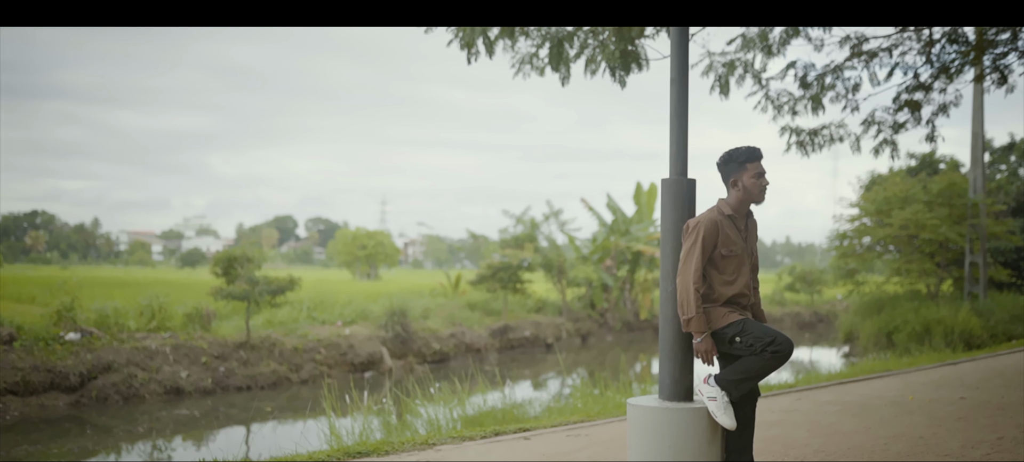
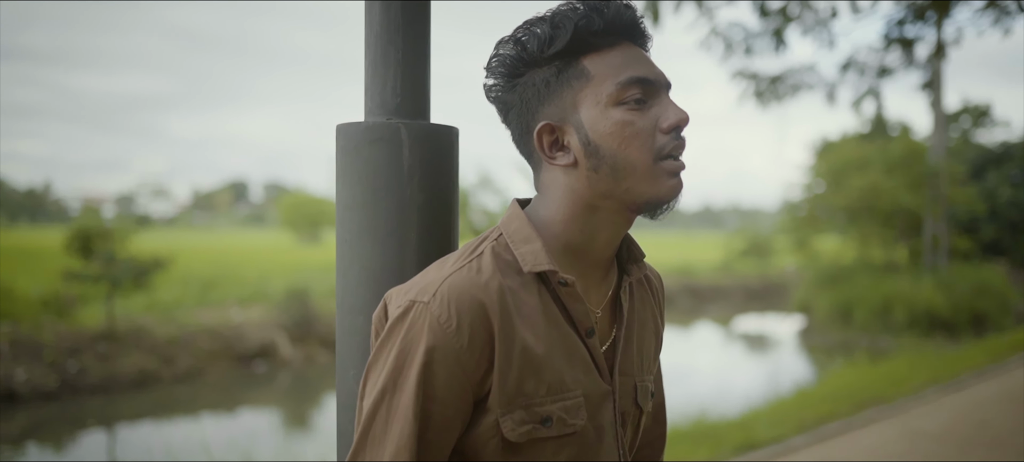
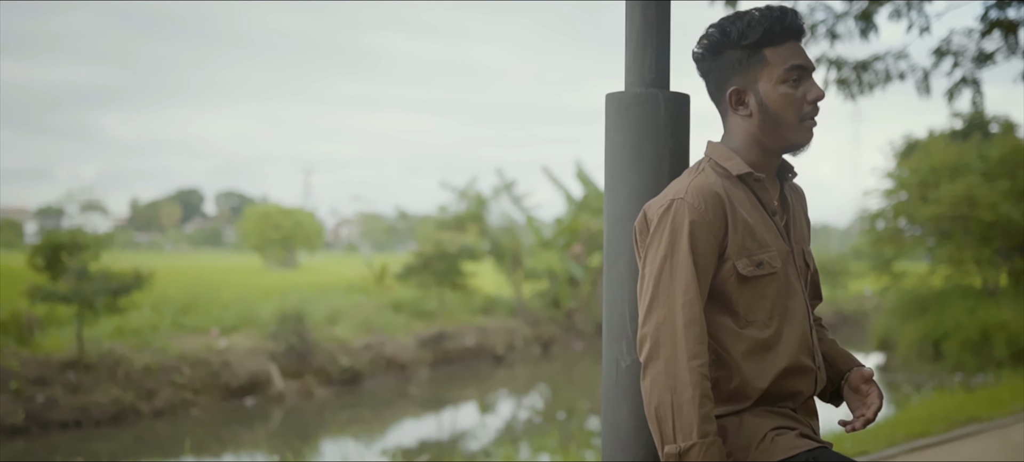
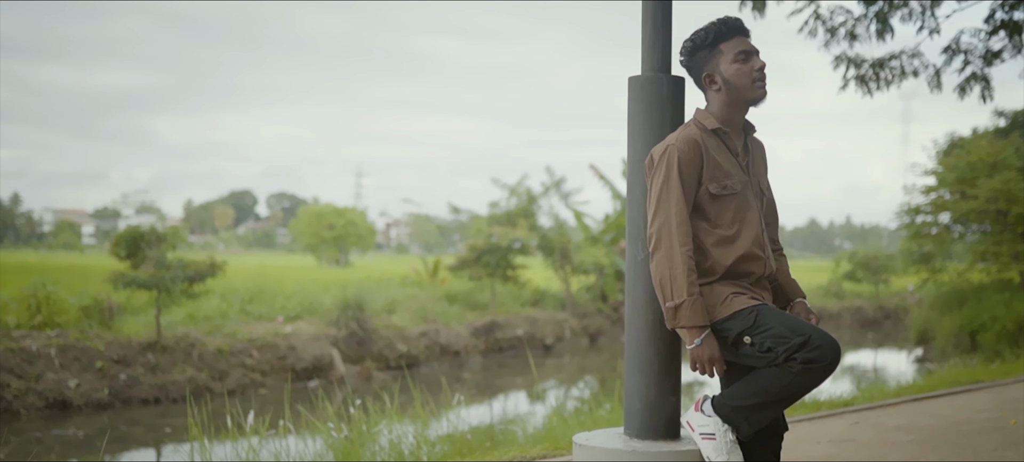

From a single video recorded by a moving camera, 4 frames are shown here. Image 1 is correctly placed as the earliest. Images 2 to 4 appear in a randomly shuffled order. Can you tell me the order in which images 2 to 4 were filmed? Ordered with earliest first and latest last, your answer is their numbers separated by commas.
4, 3, 2
